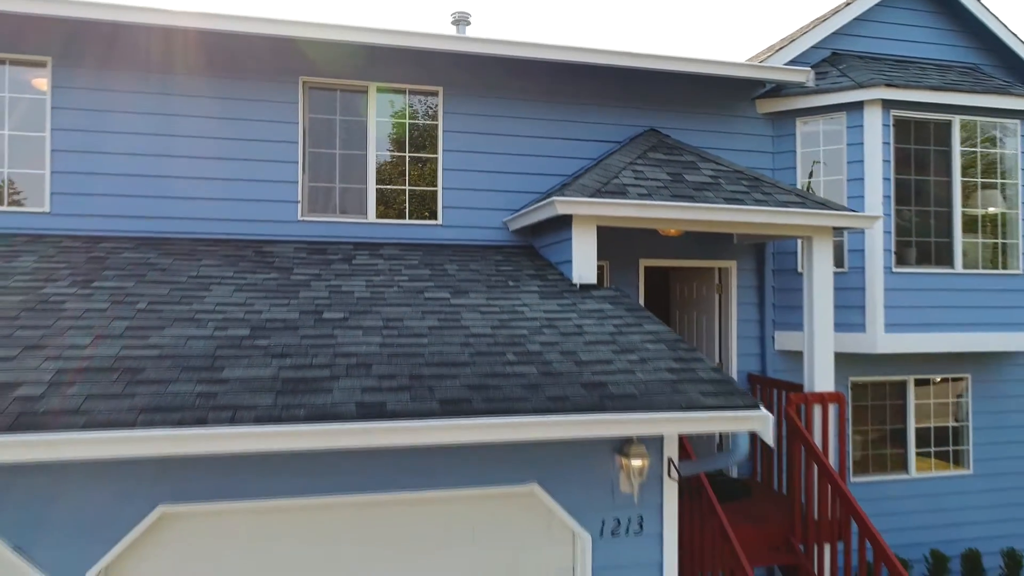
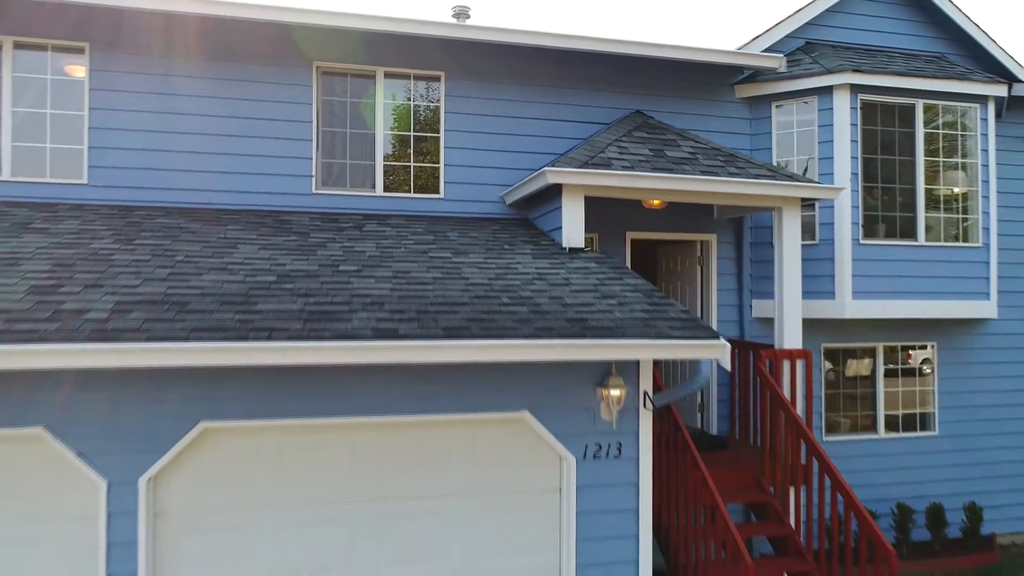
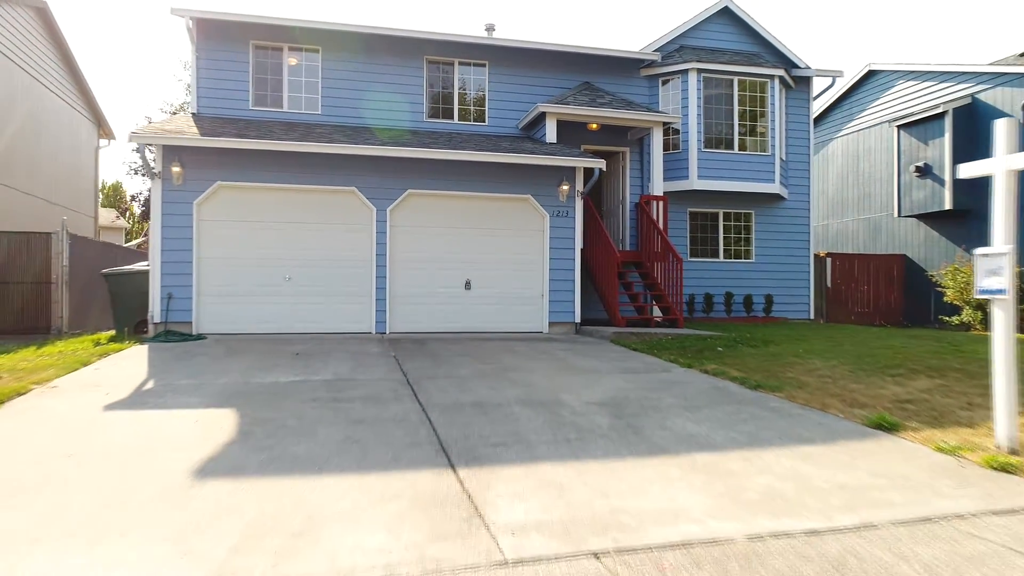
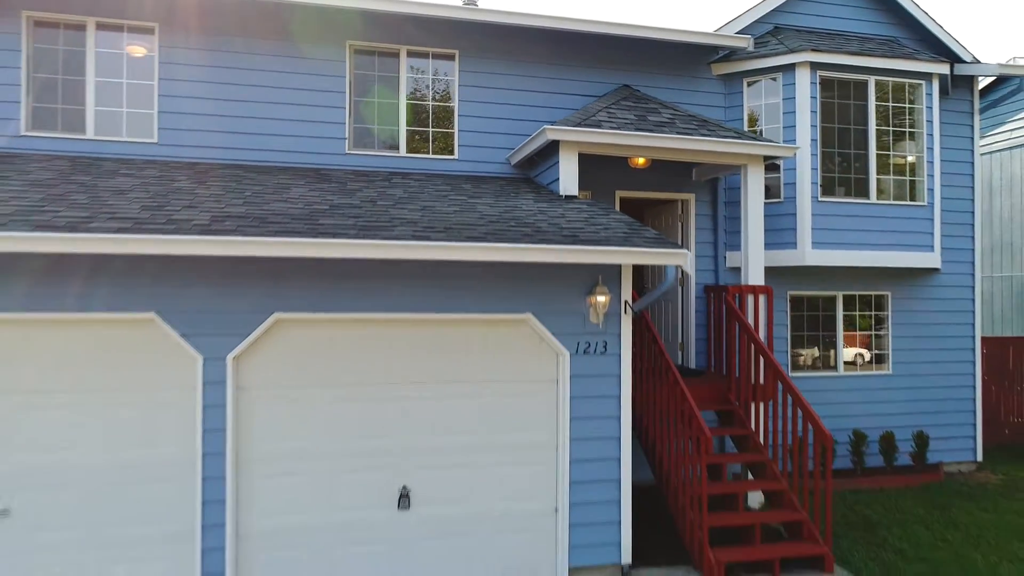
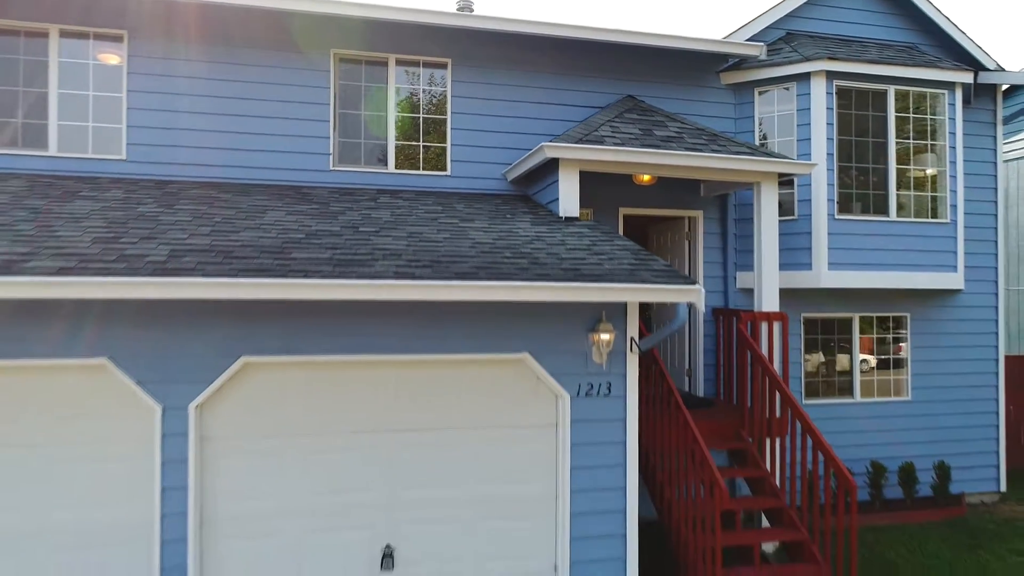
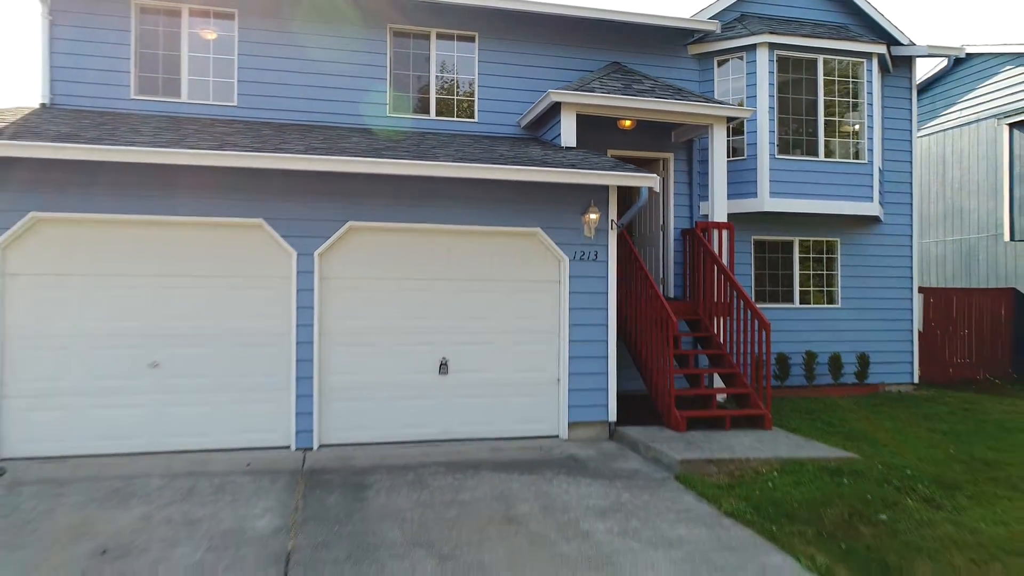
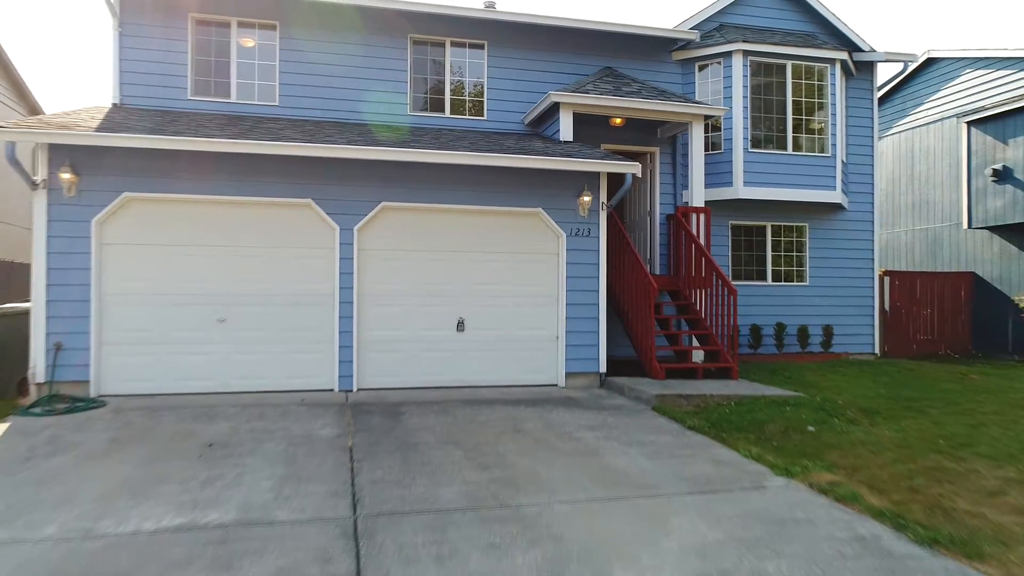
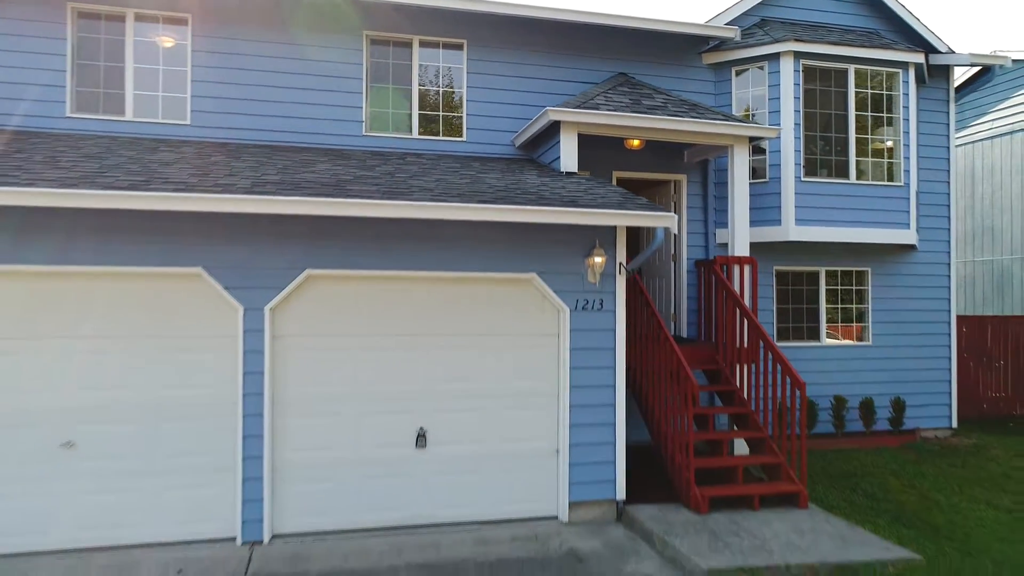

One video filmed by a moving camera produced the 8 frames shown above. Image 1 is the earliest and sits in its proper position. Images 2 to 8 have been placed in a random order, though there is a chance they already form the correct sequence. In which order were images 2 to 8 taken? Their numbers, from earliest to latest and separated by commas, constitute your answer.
2, 5, 4, 8, 6, 7, 3
